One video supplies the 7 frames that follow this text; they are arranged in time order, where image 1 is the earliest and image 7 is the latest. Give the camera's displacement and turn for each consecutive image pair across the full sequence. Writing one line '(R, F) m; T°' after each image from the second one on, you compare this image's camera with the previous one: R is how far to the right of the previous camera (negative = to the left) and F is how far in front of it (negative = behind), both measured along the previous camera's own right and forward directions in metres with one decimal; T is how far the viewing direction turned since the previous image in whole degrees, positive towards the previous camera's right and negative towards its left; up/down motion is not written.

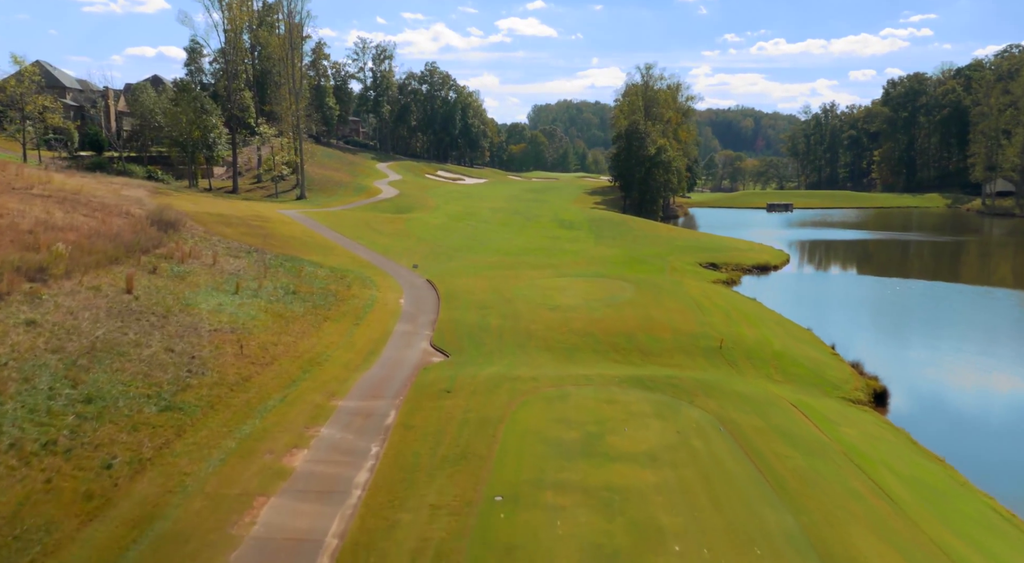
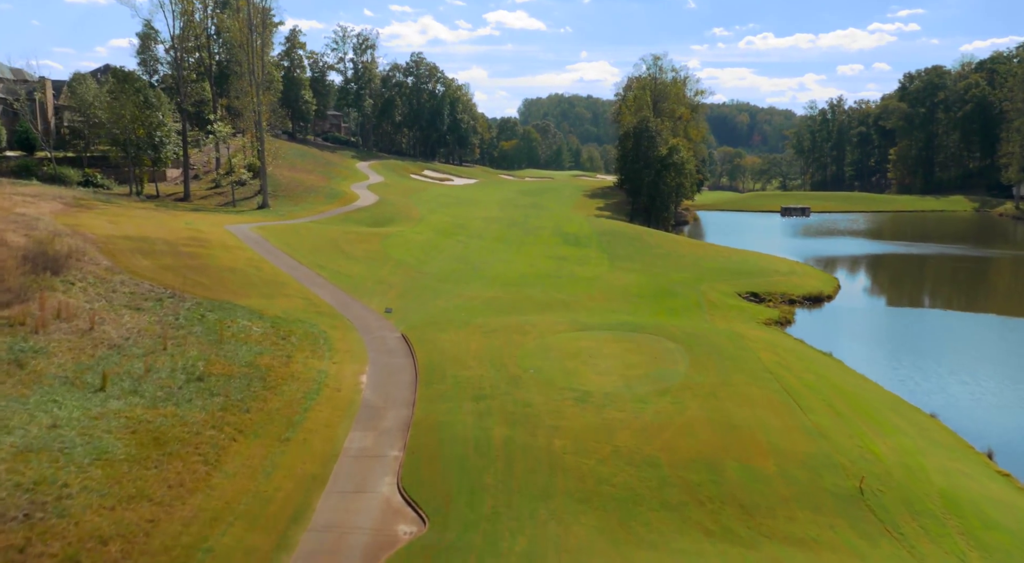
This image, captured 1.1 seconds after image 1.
(-0.5, +8.1) m; +1°
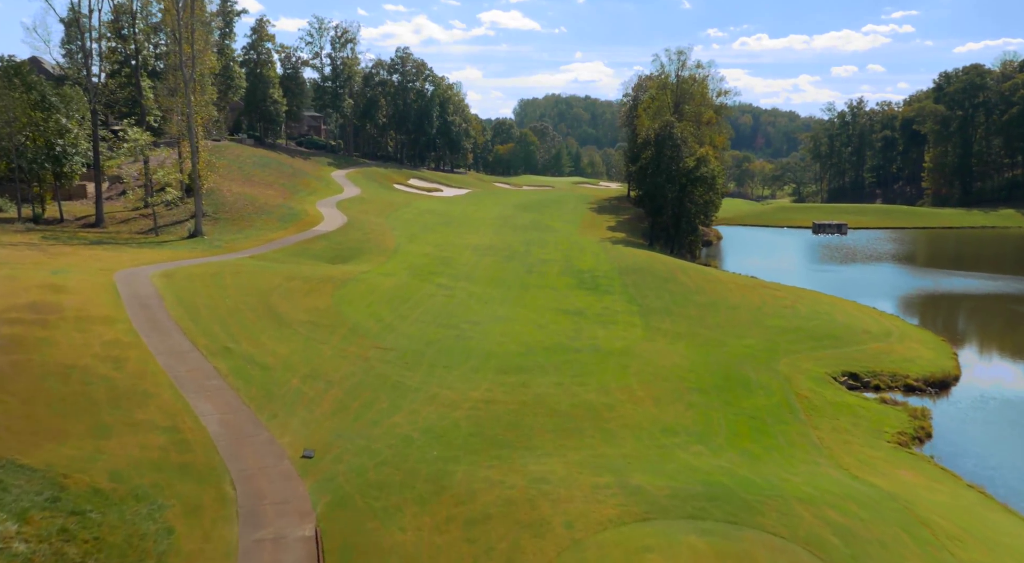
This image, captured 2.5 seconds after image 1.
(-0.2, +11.0) m; 0°
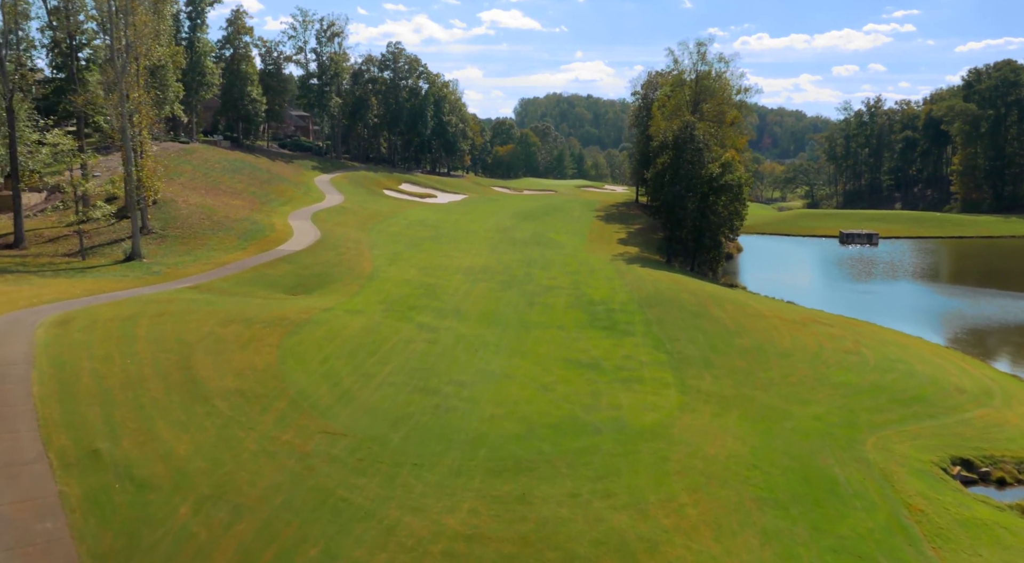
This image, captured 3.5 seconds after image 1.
(+0.1, +6.8) m; 0°
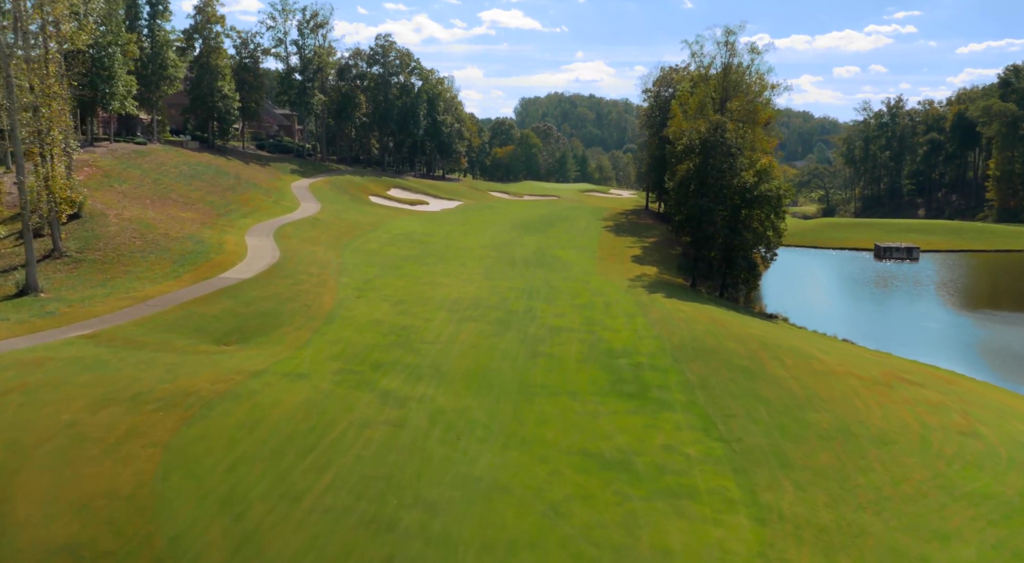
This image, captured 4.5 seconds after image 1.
(+0.1, +7.5) m; 0°
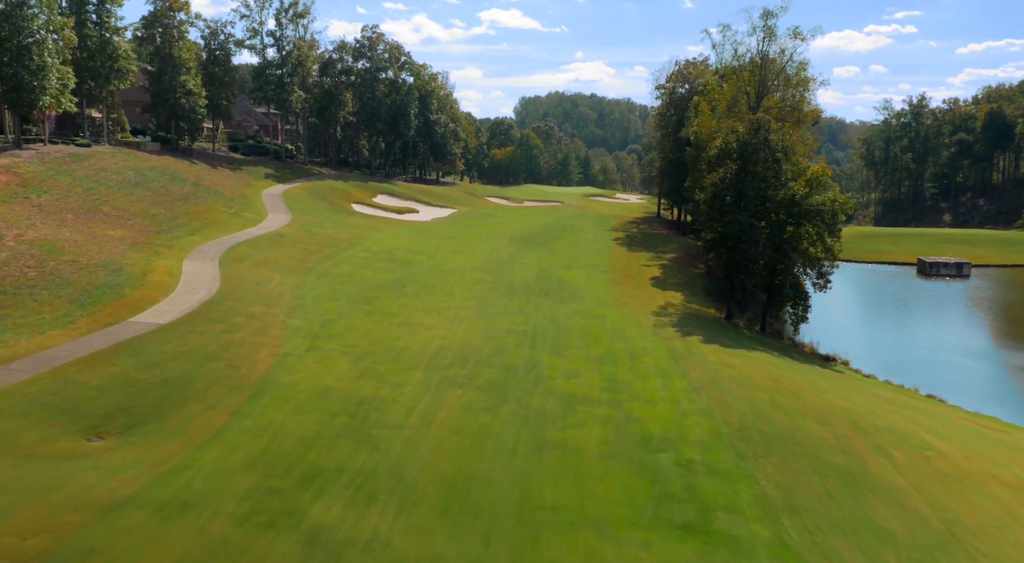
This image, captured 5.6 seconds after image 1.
(0.0, +7.5) m; 0°
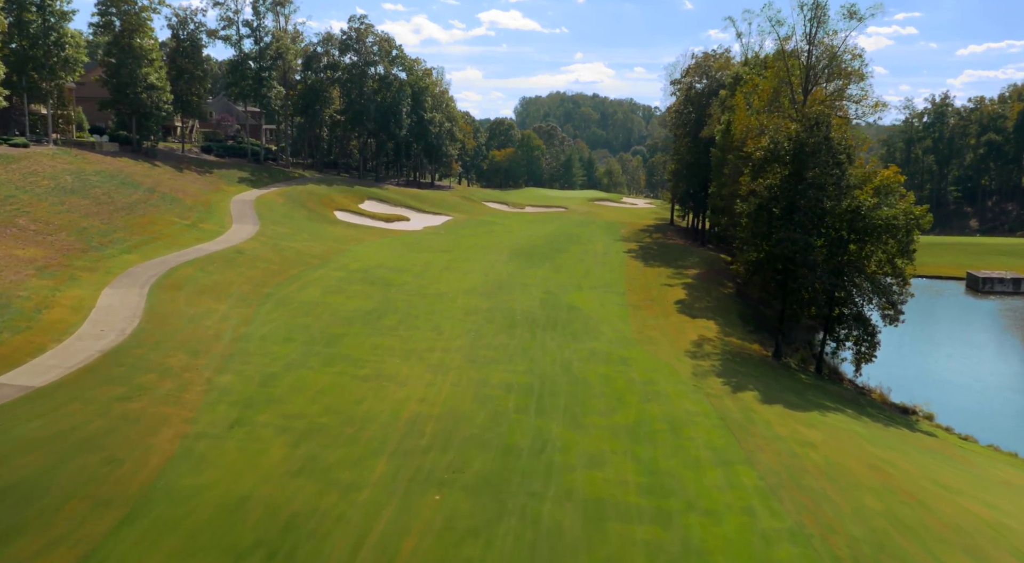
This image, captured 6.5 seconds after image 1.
(0.0, +6.6) m; 0°
